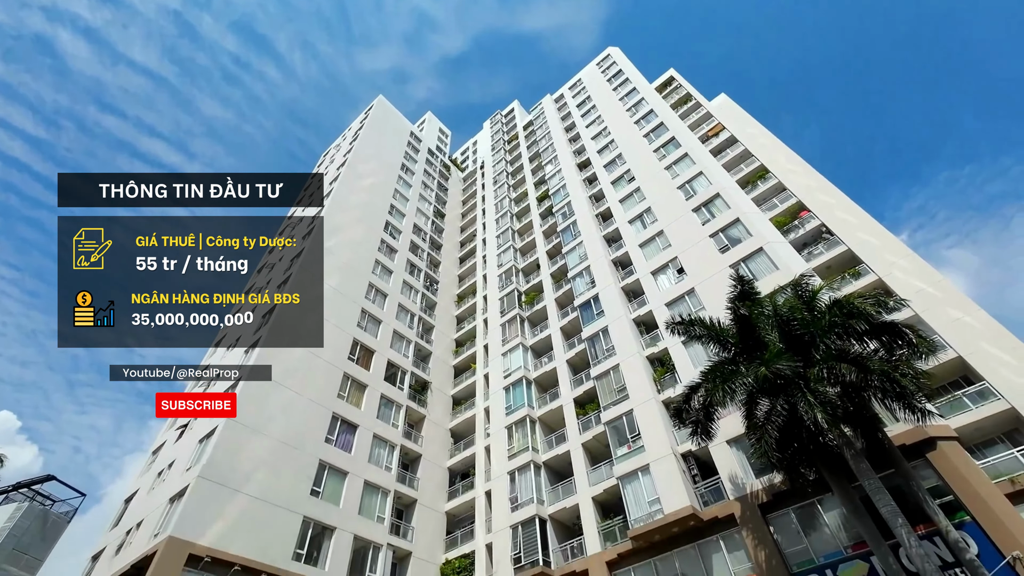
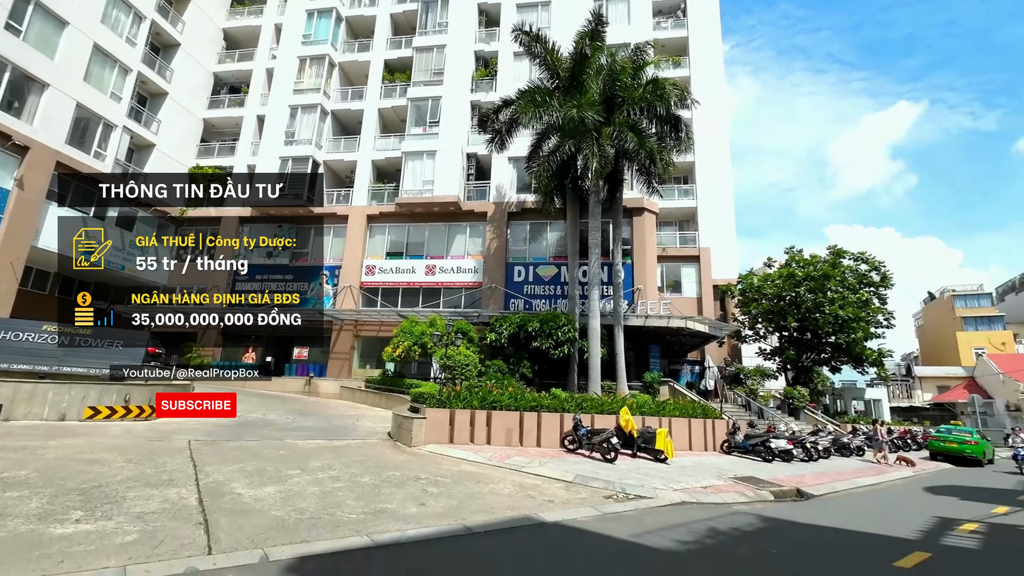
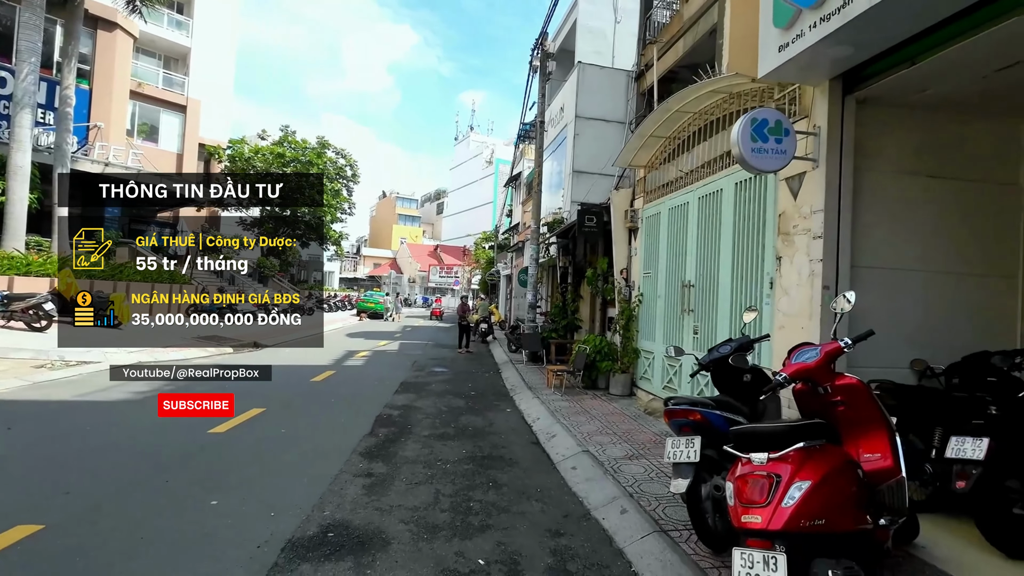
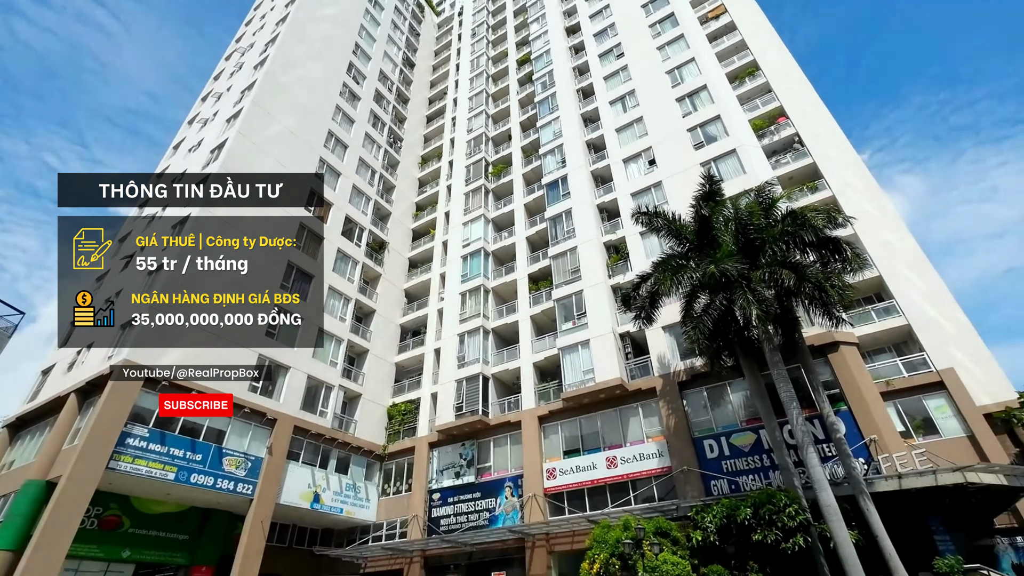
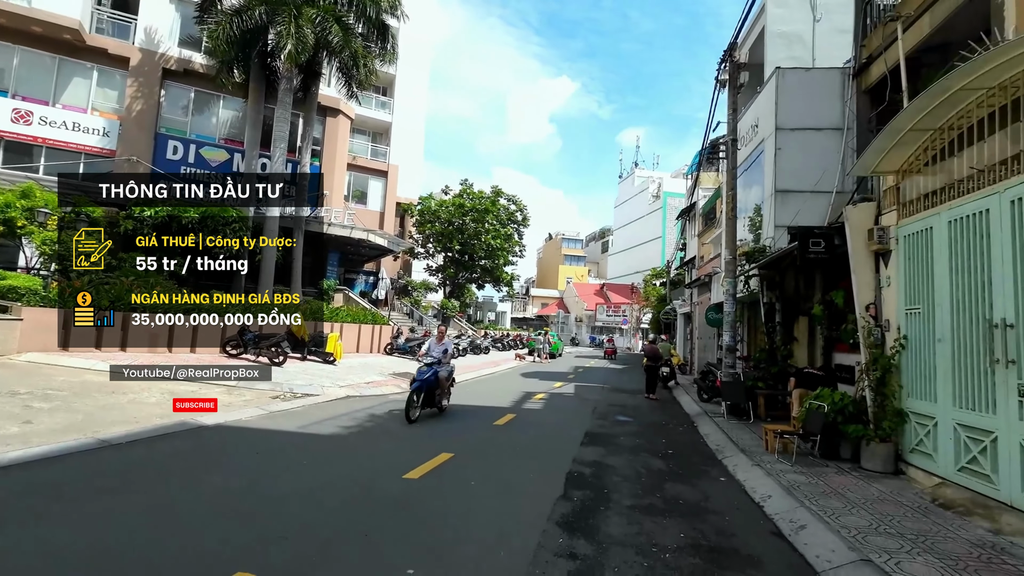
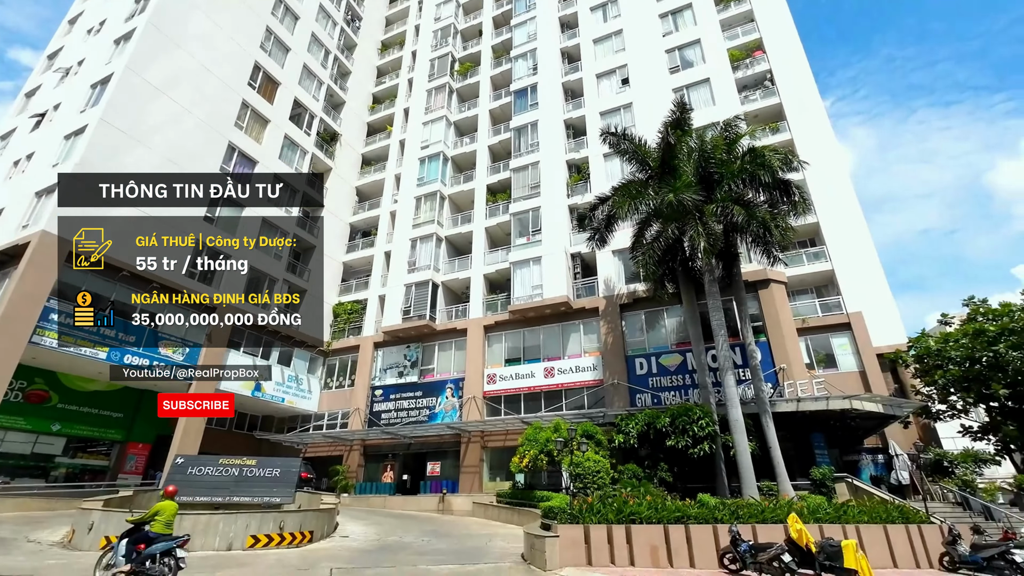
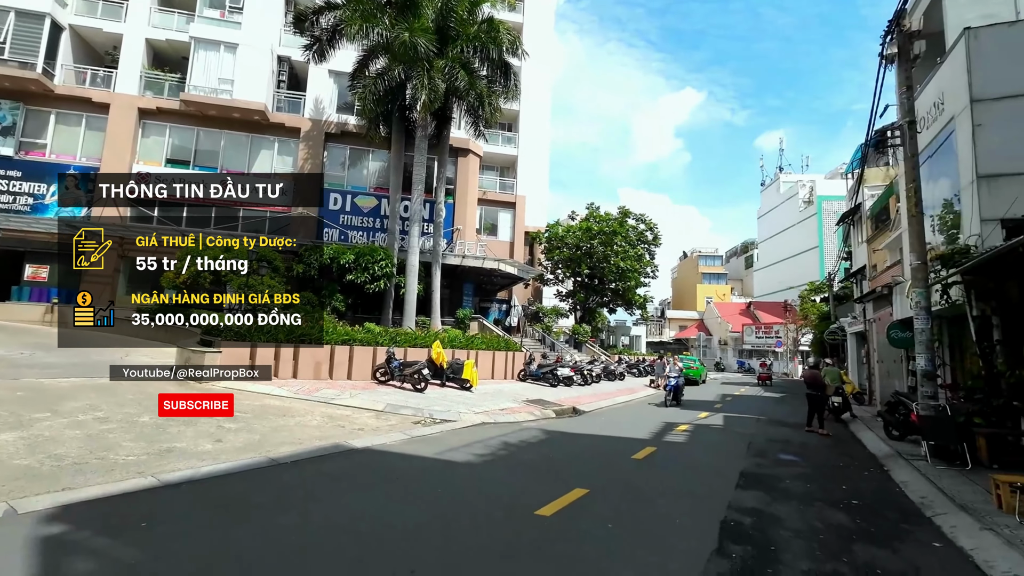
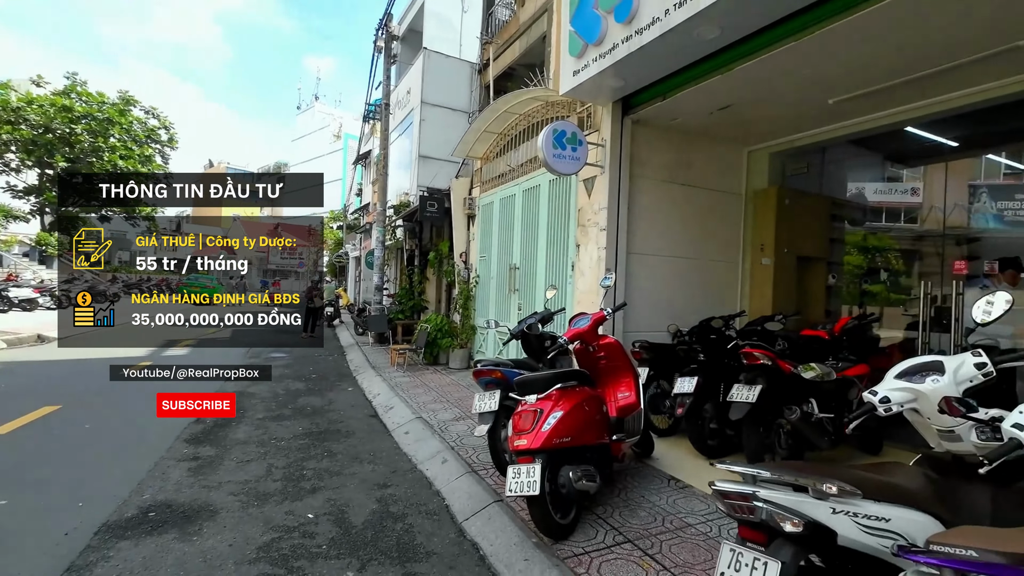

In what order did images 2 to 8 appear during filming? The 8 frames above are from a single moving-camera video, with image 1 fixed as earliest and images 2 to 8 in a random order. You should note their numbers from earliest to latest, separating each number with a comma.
4, 6, 2, 7, 5, 3, 8
